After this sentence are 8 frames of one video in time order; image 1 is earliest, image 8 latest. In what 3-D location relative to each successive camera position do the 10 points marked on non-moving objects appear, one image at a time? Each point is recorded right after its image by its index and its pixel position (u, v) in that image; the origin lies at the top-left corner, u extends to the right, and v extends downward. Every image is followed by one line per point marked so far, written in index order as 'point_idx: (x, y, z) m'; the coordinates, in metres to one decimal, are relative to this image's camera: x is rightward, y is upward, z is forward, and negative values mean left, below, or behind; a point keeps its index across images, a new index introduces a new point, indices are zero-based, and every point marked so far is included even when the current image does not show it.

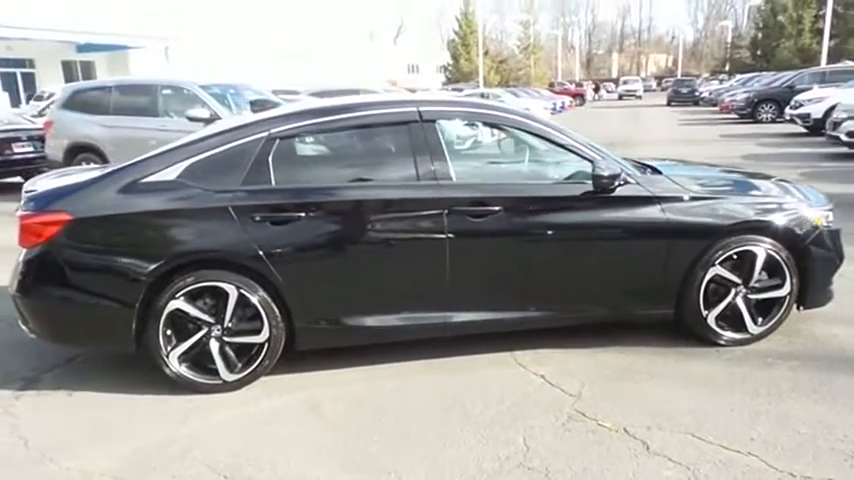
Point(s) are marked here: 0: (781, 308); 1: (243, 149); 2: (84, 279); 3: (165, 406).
0: (+2.2, -0.4, +3.8) m
1: (-1.0, +0.5, +3.5) m
2: (-1.8, -0.2, +3.3) m
3: (-1.4, -0.9, +3.3) m
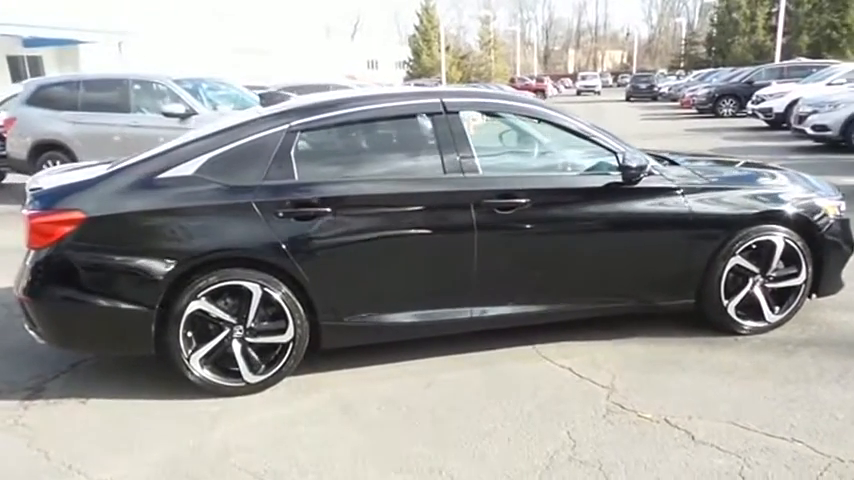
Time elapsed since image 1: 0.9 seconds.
0: (+2.3, -0.3, +3.9) m
1: (-0.8, +0.5, +3.4) m
2: (-1.7, -0.2, +3.2) m
3: (-1.2, -0.9, +3.2) m
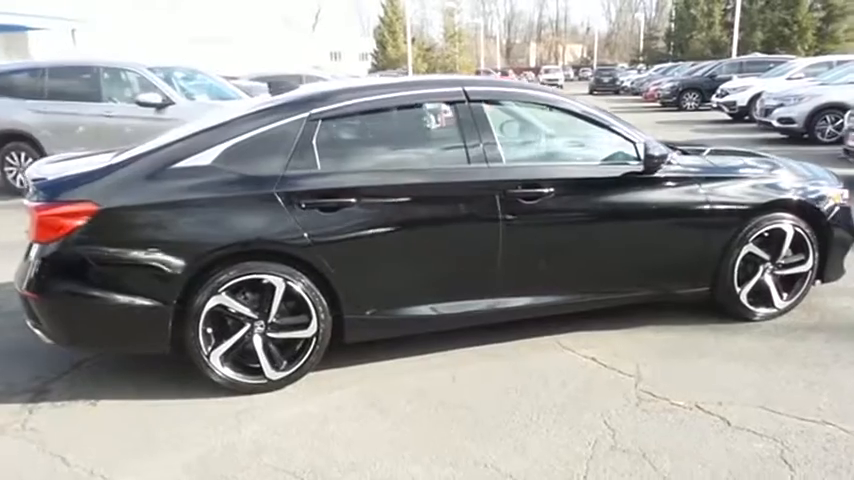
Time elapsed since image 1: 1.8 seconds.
0: (+2.4, -0.3, +4.0) m
1: (-0.7, +0.6, +3.3) m
2: (-1.5, -0.2, +3.0) m
3: (-1.0, -0.8, +3.0) m
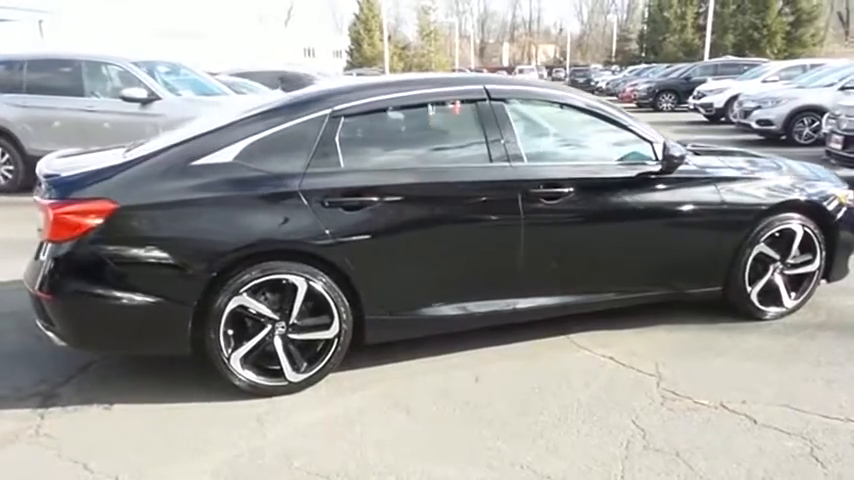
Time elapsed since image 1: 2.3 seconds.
0: (+2.5, -0.3, +4.0) m
1: (-0.6, +0.6, +3.2) m
2: (-1.4, -0.2, +2.9) m
3: (-0.9, -0.8, +3.0) m
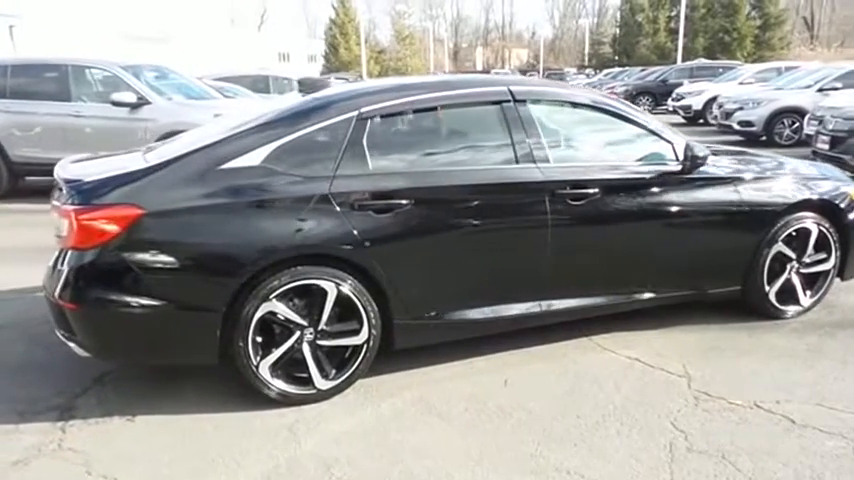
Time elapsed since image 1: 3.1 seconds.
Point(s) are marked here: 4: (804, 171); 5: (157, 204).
0: (+2.6, -0.3, +4.1) m
1: (-0.5, +0.6, +3.1) m
2: (-1.2, -0.2, +2.8) m
3: (-0.8, -0.9, +2.9) m
4: (+2.4, +0.4, +4.0) m
5: (-1.2, +0.2, +2.8) m
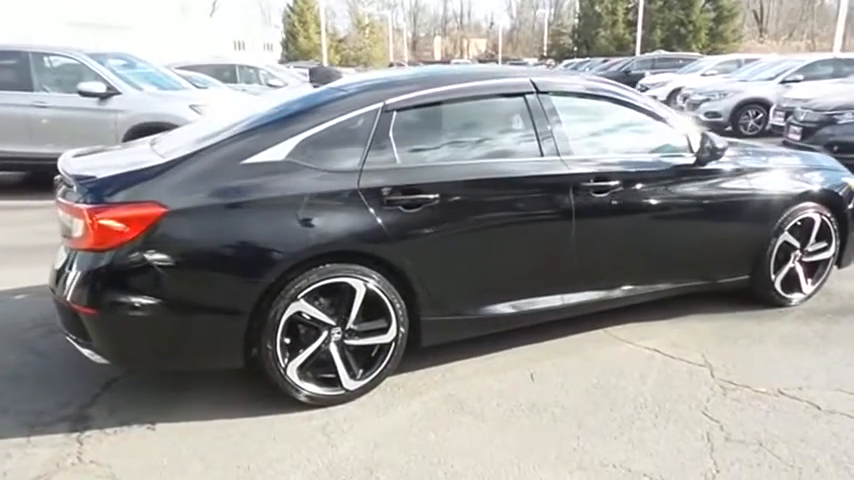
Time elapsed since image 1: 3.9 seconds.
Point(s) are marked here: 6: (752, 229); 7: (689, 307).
0: (+2.7, -0.2, +4.2) m
1: (-0.3, +0.6, +3.0) m
2: (-1.1, -0.2, +2.7) m
3: (-0.6, -0.9, +2.8) m
4: (+2.5, +0.5, +4.1) m
5: (-1.1, +0.2, +2.7) m
6: (+2.0, +0.1, +3.9) m
7: (+1.7, -0.4, +4.1) m
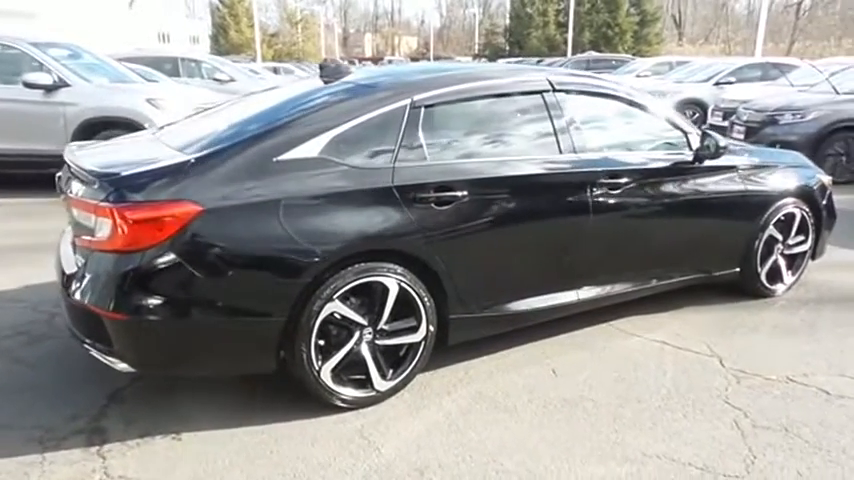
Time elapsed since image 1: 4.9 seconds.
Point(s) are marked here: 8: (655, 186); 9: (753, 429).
0: (+2.7, -0.1, +4.4) m
1: (-0.2, +0.6, +3.0) m
2: (-0.9, -0.2, +2.6) m
3: (-0.4, -0.8, +2.7) m
4: (+2.5, +0.6, +4.4) m
5: (-0.9, +0.2, +2.6) m
6: (+2.0, +0.1, +4.1) m
7: (+1.7, -0.4, +4.2) m
8: (+1.3, +0.3, +3.7) m
9: (+1.4, -0.8, +2.8) m
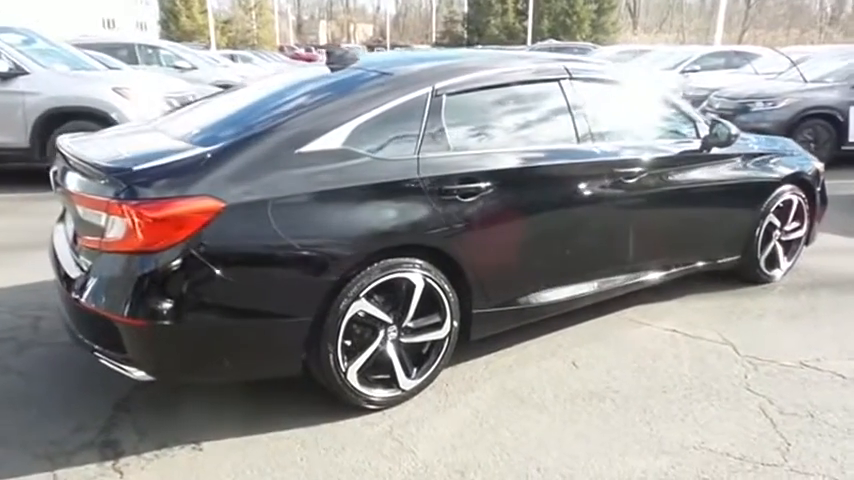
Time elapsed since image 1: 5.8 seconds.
0: (+2.7, 0.0, +4.5) m
1: (-0.1, +0.6, +2.9) m
2: (-0.8, -0.2, +2.4) m
3: (-0.3, -0.8, +2.6) m
4: (+2.5, +0.7, +4.4) m
5: (-0.8, +0.2, +2.4) m
6: (+2.1, +0.2, +4.1) m
7: (+1.8, -0.3, +4.3) m
8: (+1.4, +0.4, +3.6) m
9: (+1.6, -0.8, +2.8) m
